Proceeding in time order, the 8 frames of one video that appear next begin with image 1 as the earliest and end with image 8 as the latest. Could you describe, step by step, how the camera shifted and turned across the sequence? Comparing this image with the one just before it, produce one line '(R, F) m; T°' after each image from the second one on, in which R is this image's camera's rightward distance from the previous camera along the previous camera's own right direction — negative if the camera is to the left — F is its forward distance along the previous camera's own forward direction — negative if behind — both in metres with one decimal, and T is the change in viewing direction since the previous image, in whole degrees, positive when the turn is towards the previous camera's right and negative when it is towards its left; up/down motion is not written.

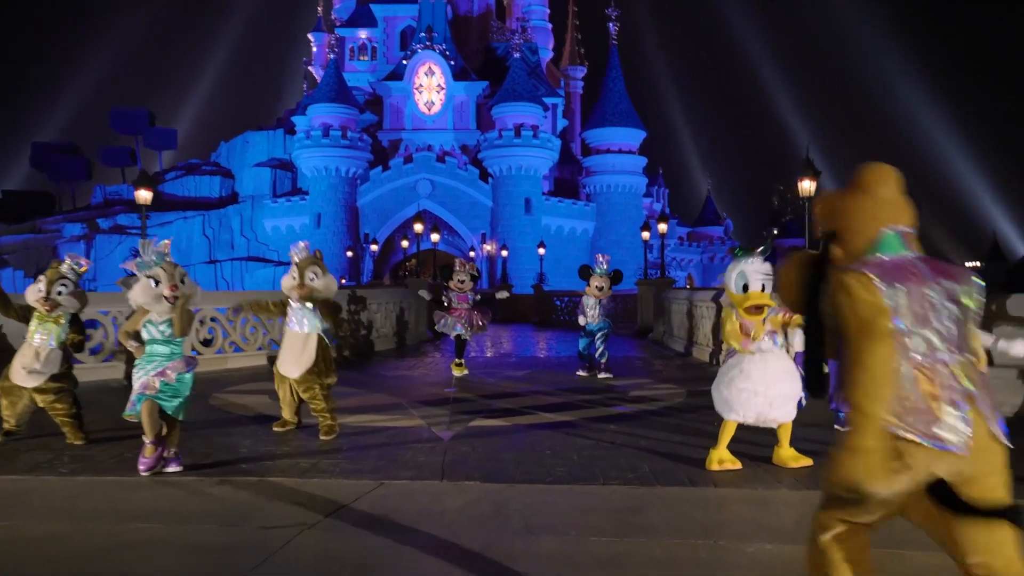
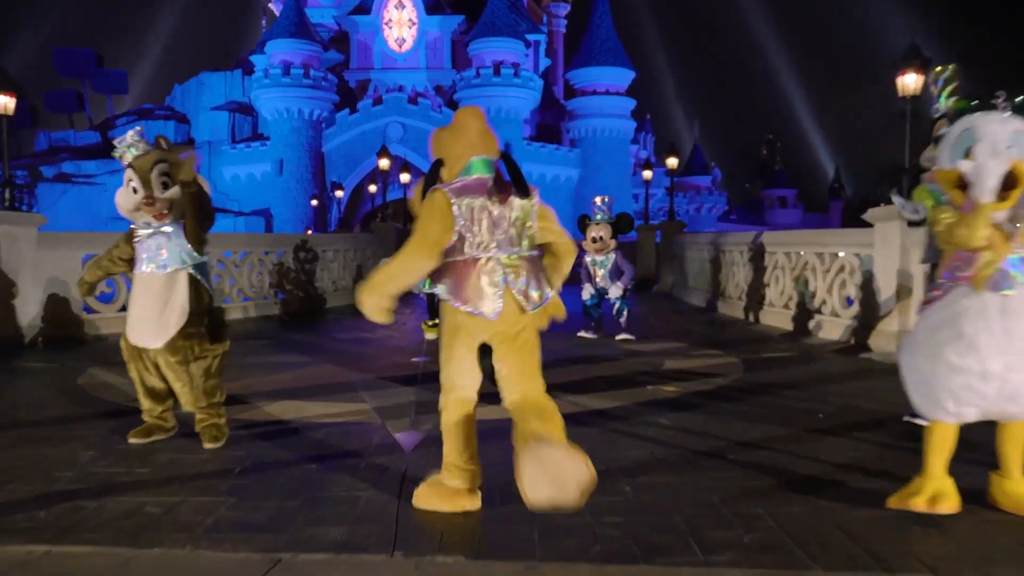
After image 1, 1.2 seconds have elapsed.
(-0.1, +2.4) m; +2°
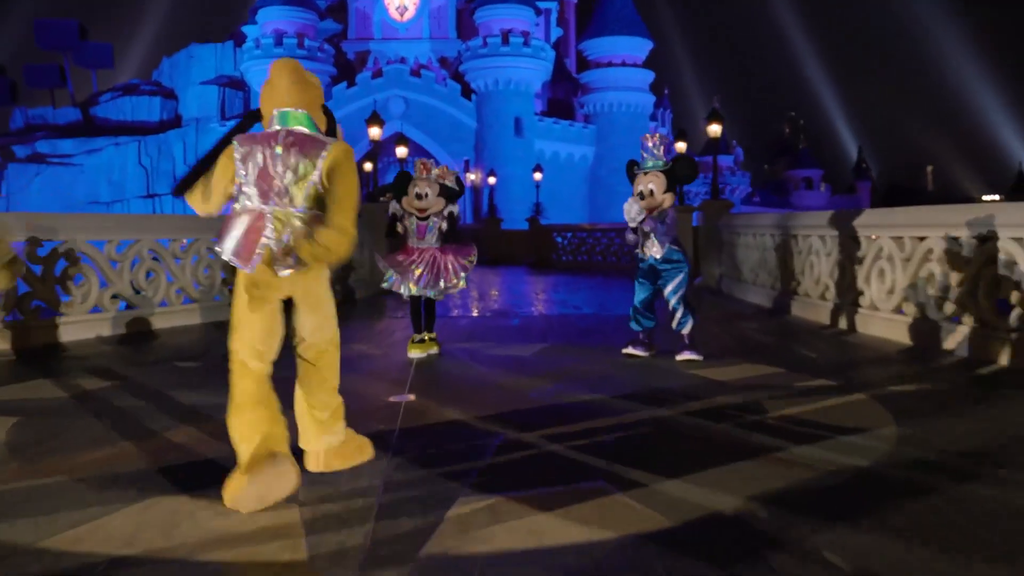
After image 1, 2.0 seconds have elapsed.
(-0.1, +2.2) m; -1°
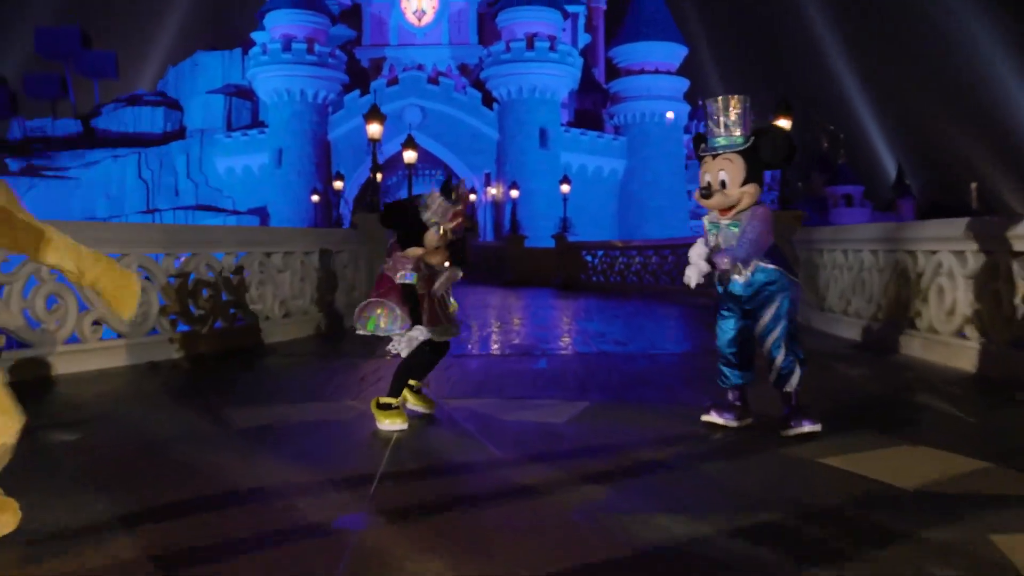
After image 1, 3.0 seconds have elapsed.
(0.0, +2.0) m; -2°
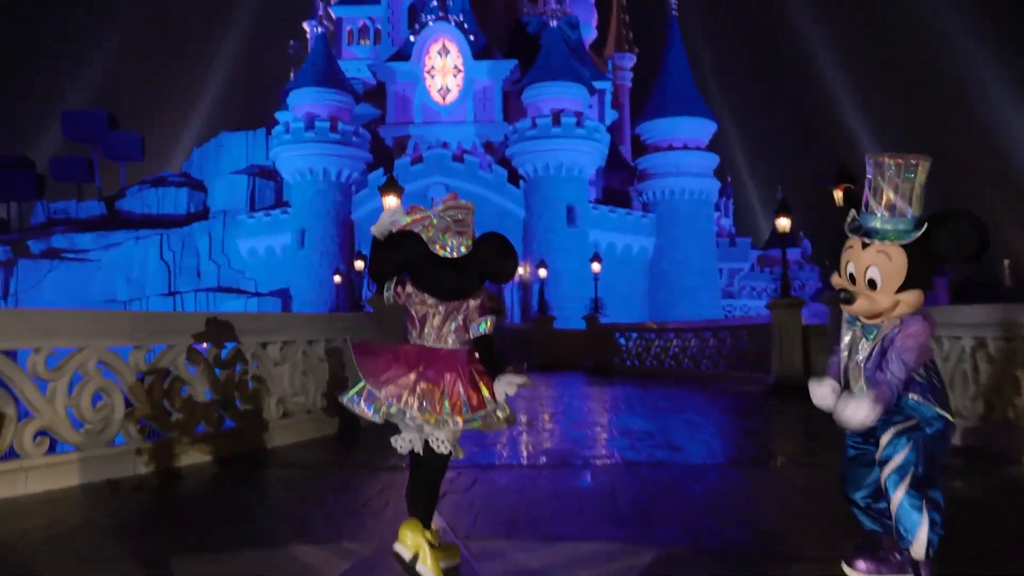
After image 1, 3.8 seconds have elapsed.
(-0.1, +1.1) m; -2°
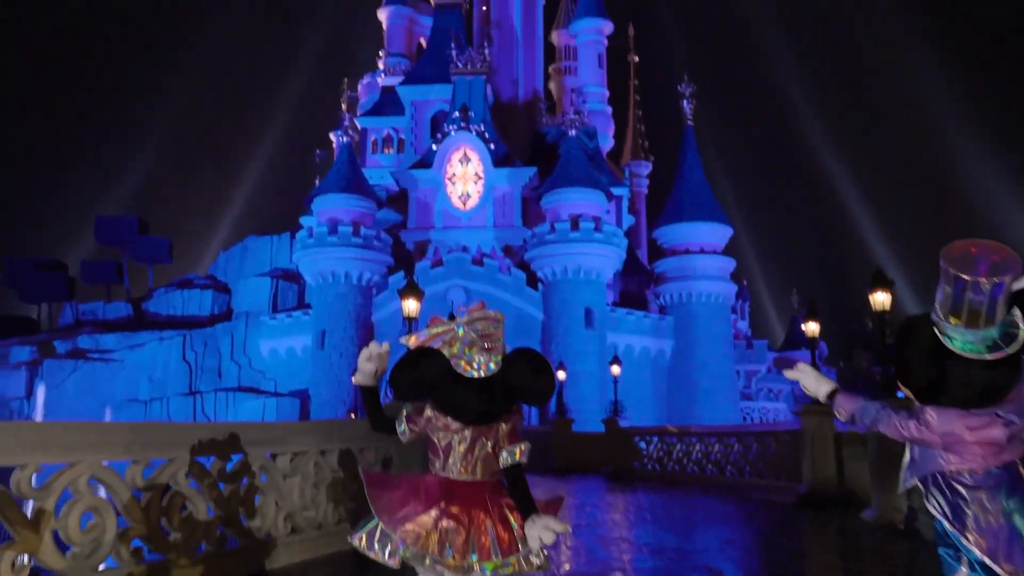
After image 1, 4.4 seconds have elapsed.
(+0.1, -0.1) m; -1°
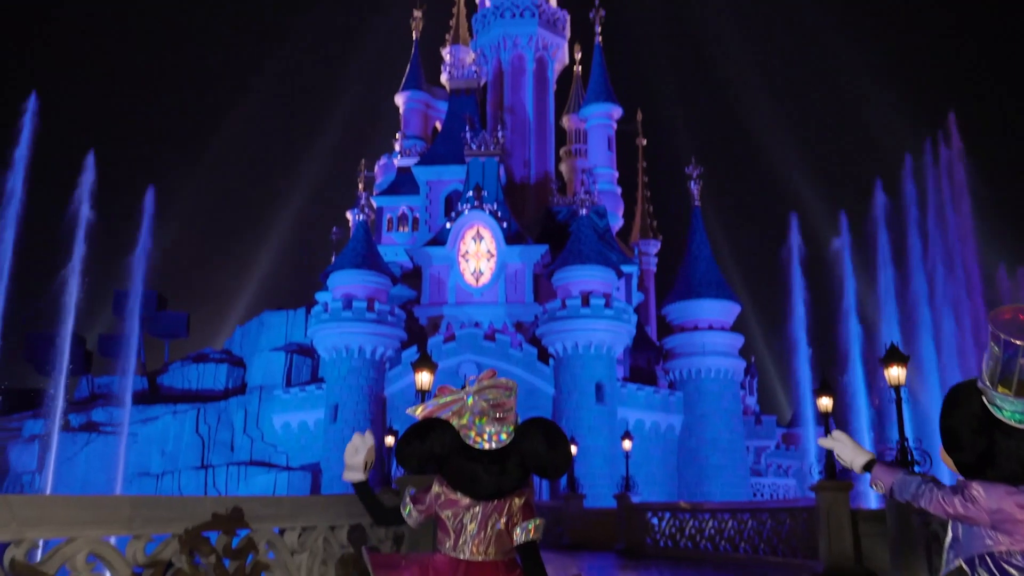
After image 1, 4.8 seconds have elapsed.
(-0.1, -0.4) m; -1°
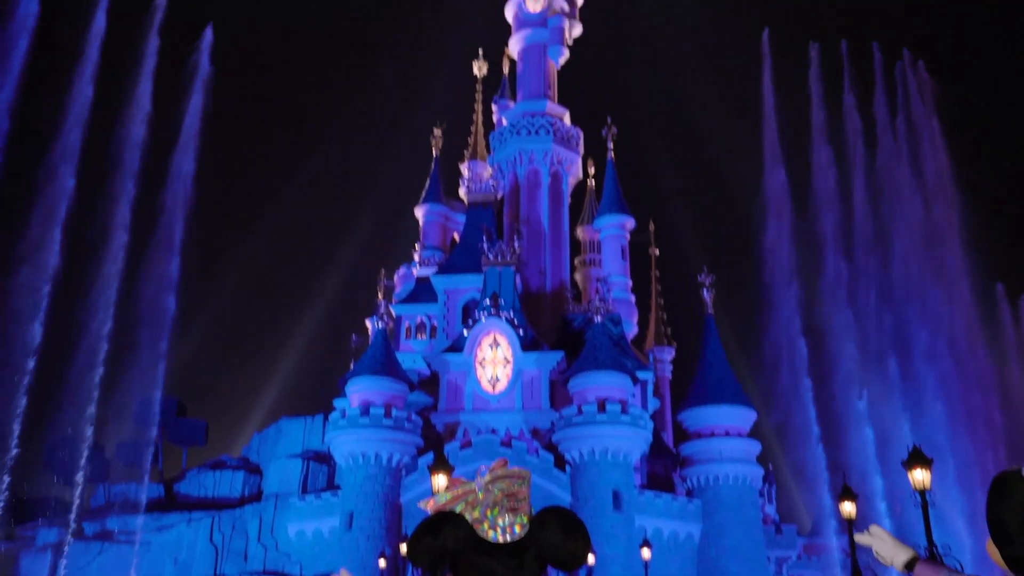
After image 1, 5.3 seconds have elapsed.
(-0.1, -0.5) m; -1°
